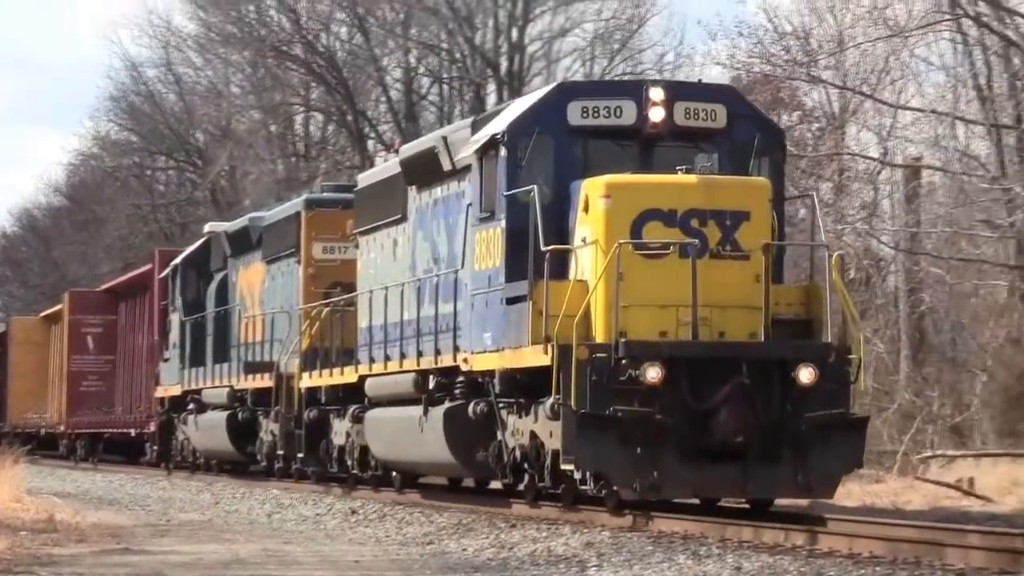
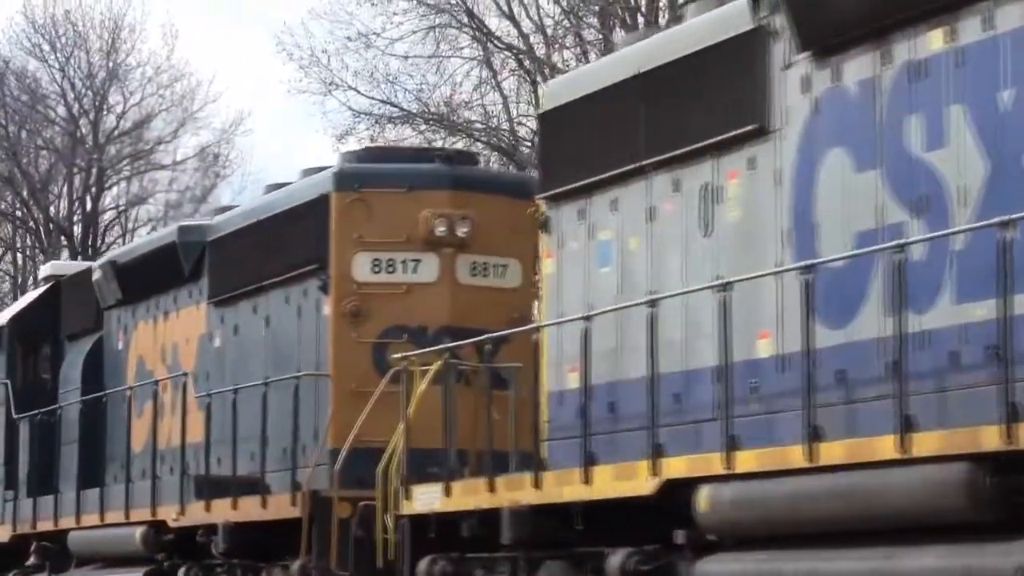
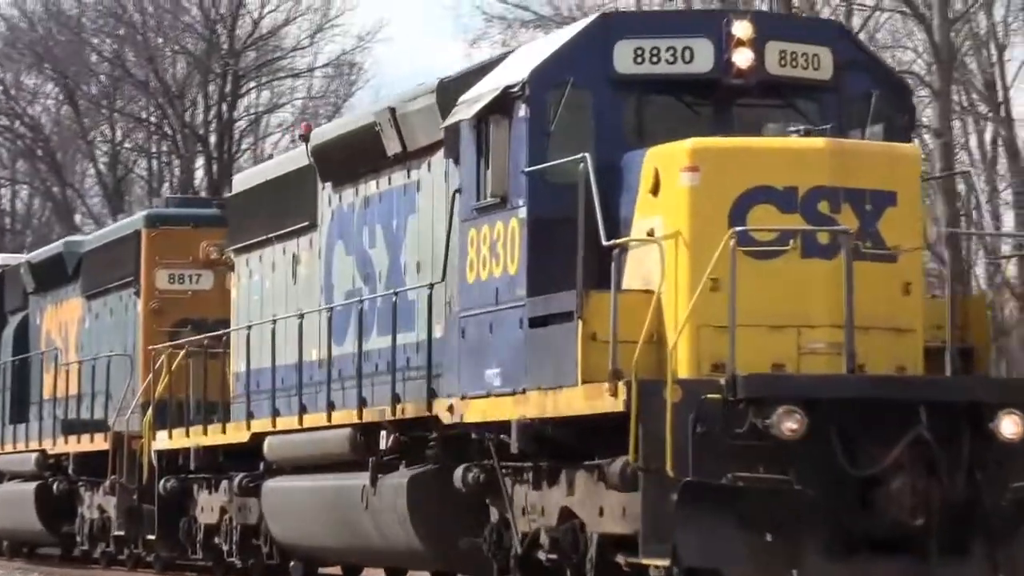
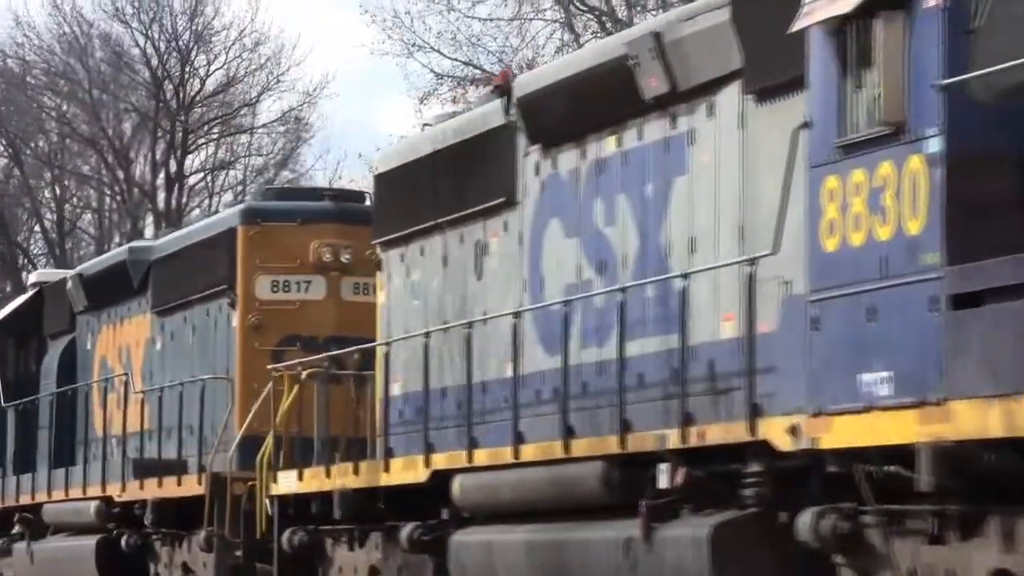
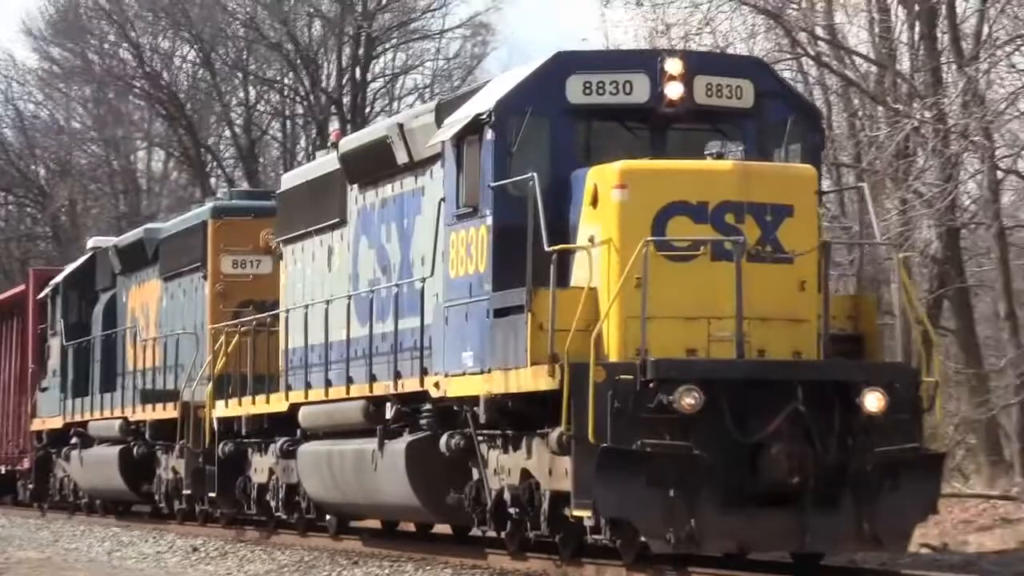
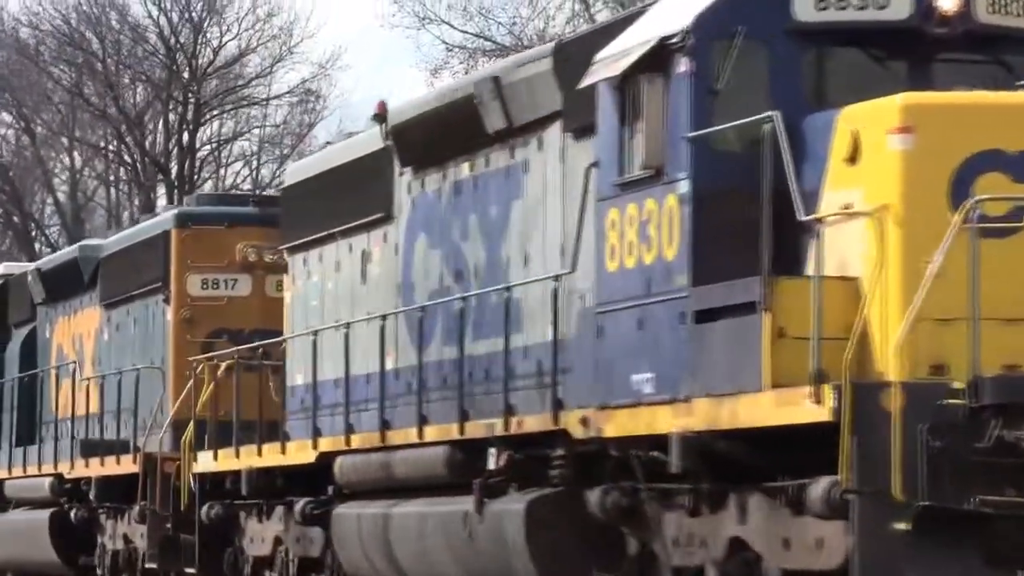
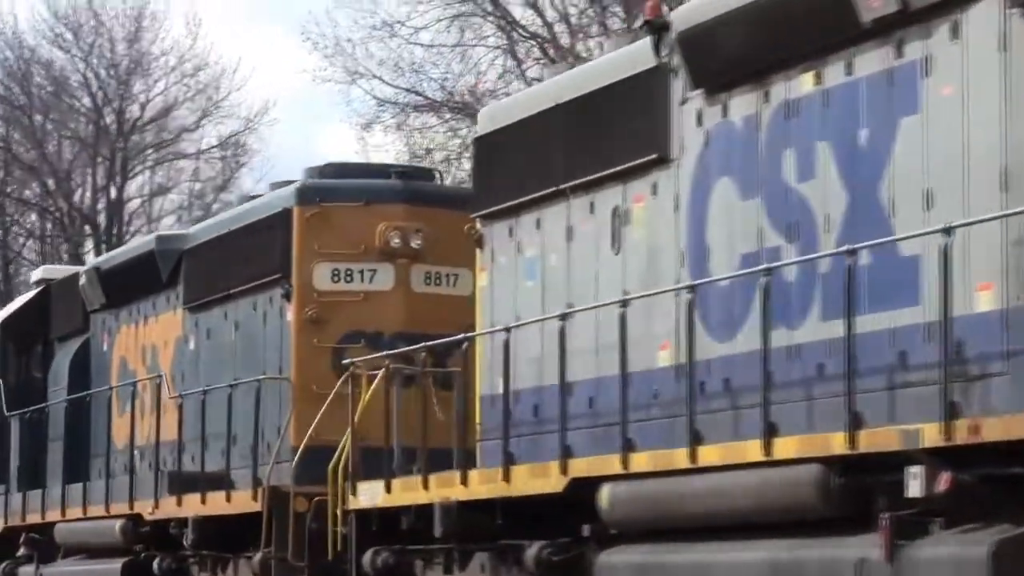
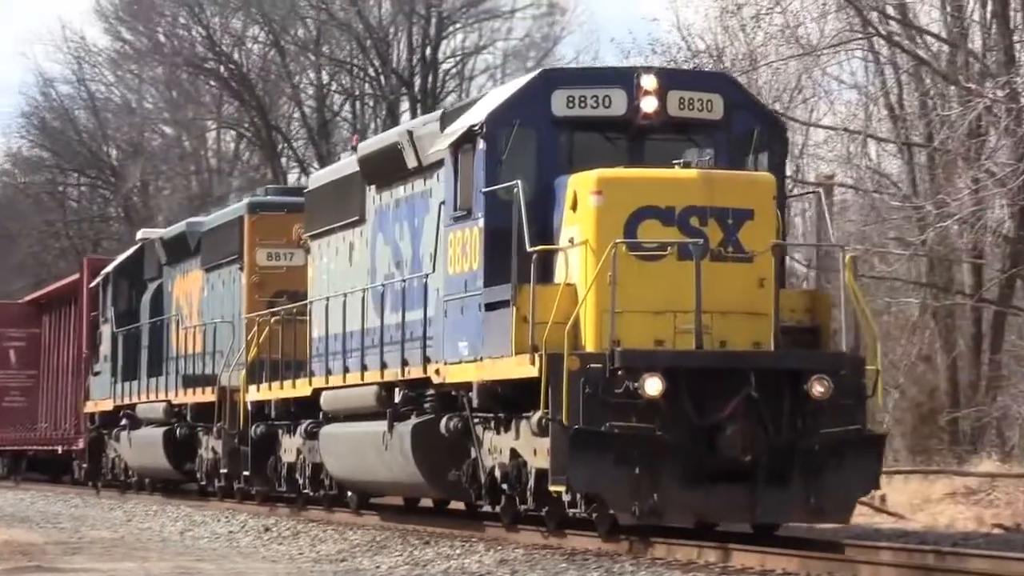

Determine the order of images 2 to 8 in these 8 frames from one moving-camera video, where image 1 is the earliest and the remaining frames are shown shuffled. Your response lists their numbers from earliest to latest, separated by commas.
8, 5, 3, 6, 4, 7, 2
